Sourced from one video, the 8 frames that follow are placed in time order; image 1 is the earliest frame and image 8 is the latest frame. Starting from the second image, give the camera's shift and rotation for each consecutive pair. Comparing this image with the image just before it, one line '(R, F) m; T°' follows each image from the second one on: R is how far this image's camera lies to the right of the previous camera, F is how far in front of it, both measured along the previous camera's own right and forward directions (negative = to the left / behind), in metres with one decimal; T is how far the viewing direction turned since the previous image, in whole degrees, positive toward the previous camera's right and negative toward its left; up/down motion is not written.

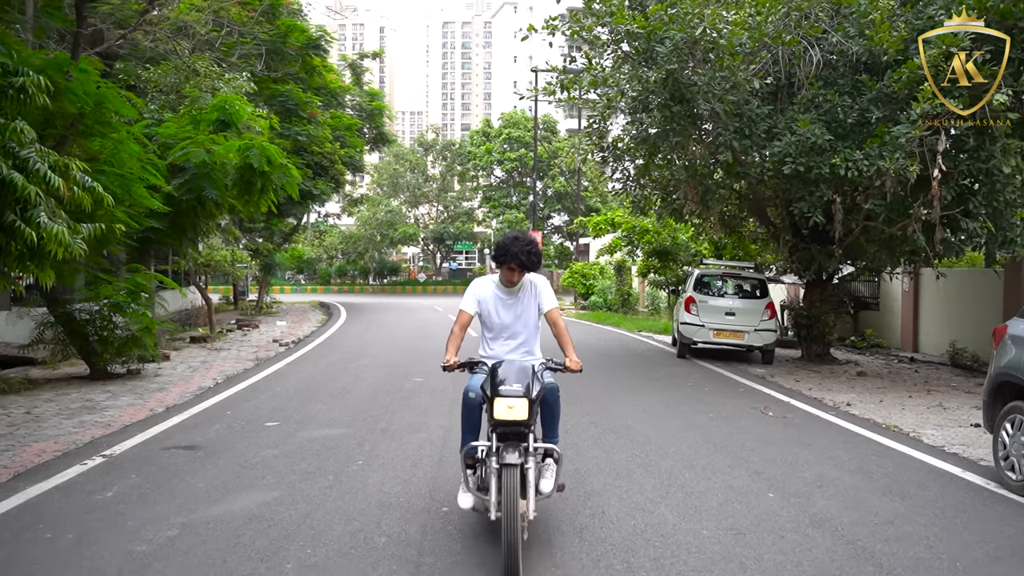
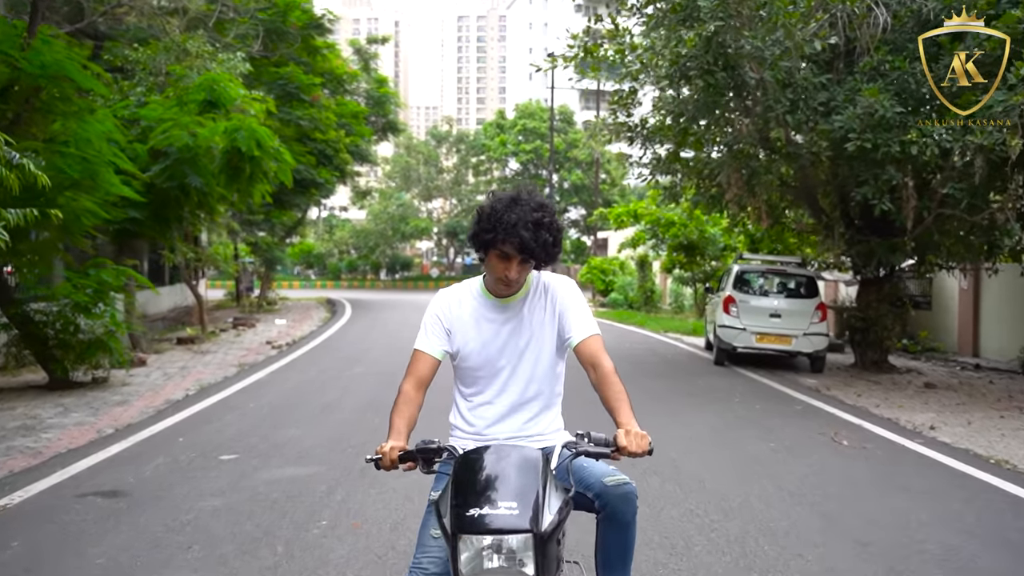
(0.0, +1.8) m; -1°
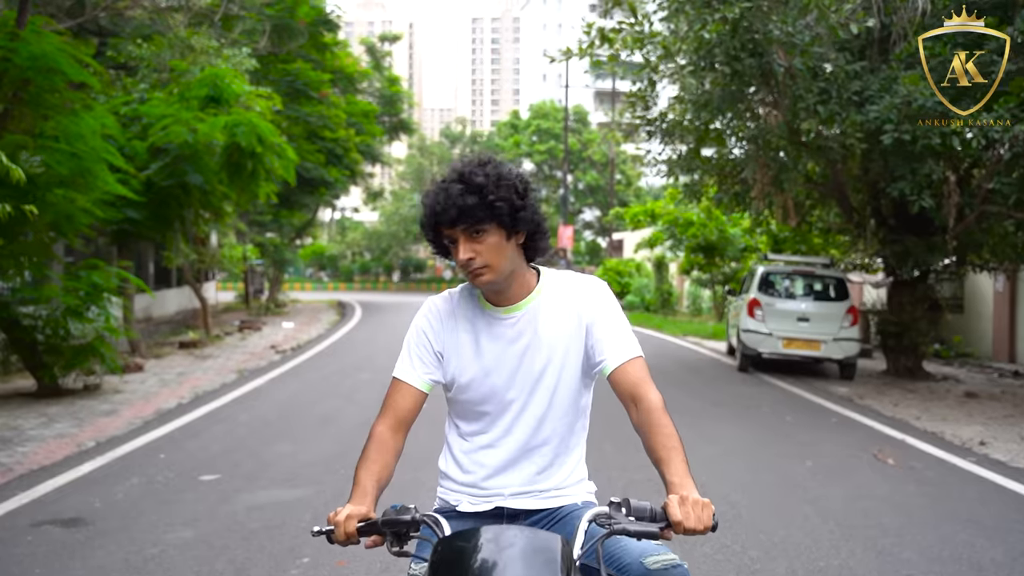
(0.0, +0.7) m; -1°
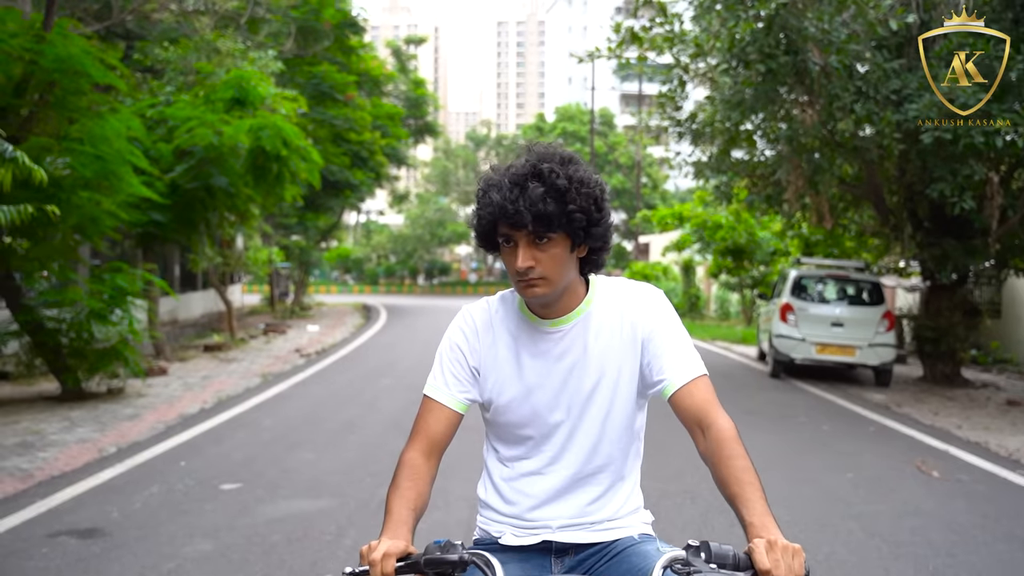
(0.0, +0.2) m; -1°
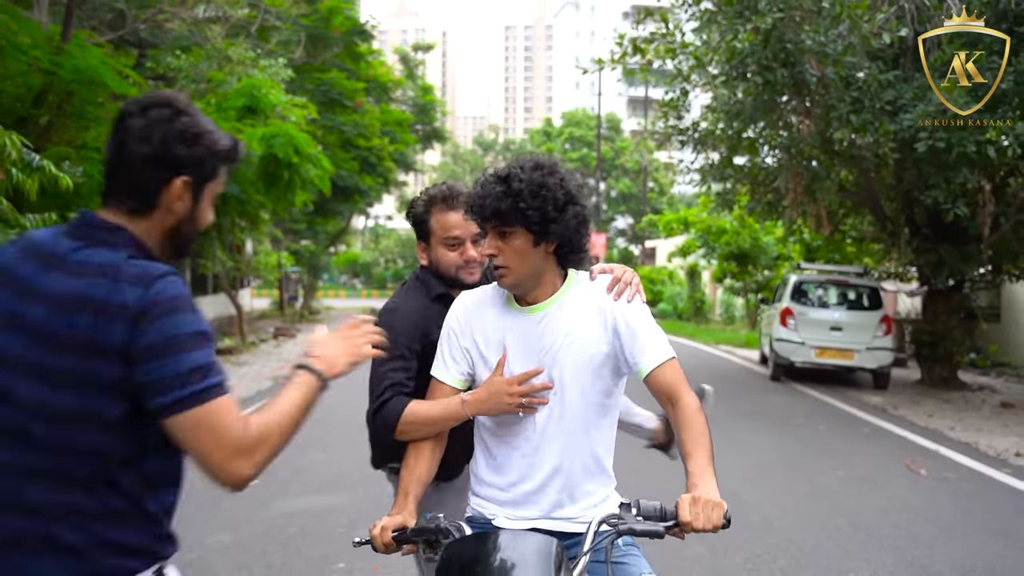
(0.0, -0.3) m; 0°
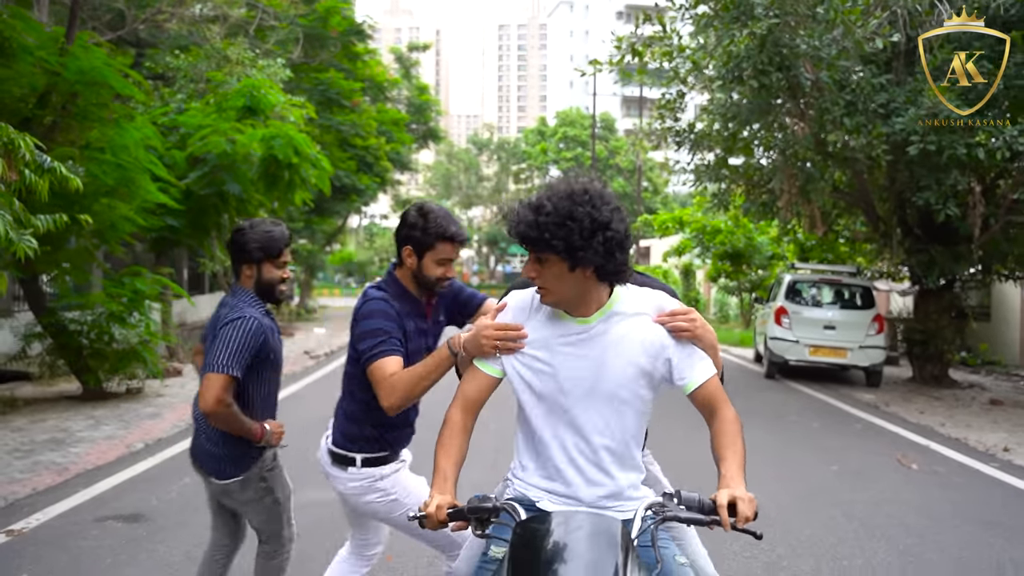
(-0.1, -0.2) m; 0°
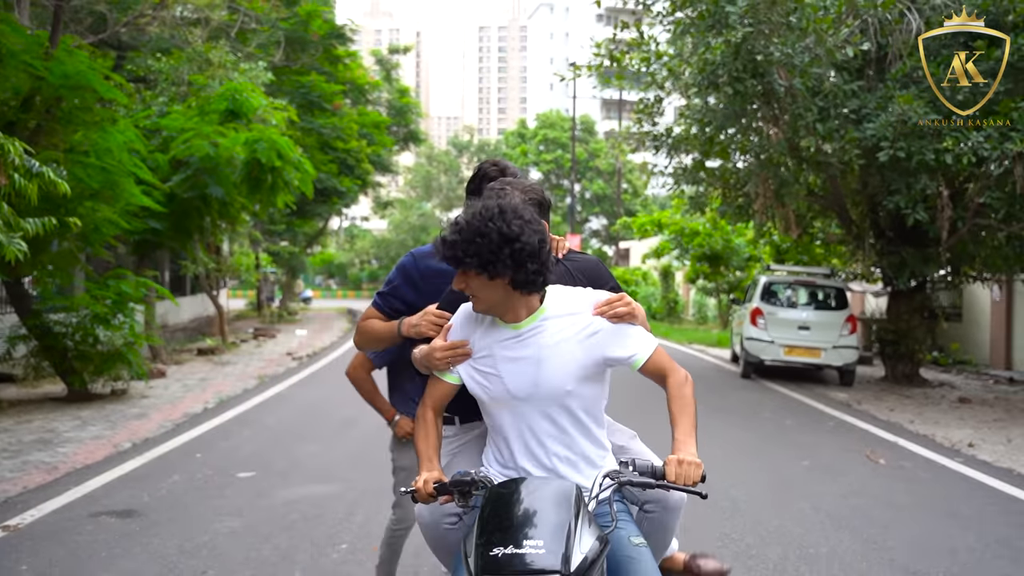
(0.0, -0.2) m; +1°
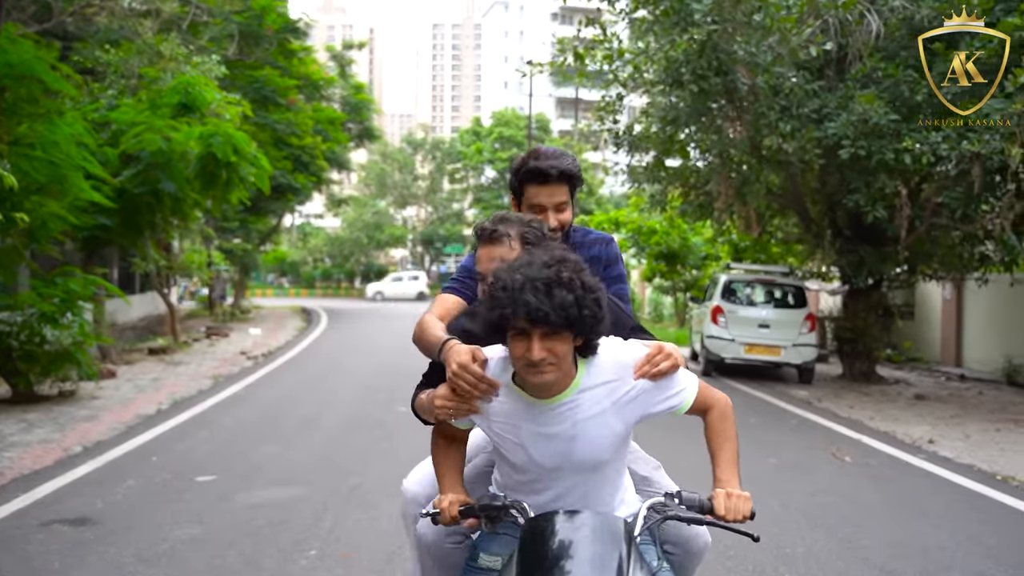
(-0.1, +0.1) m; +3°
